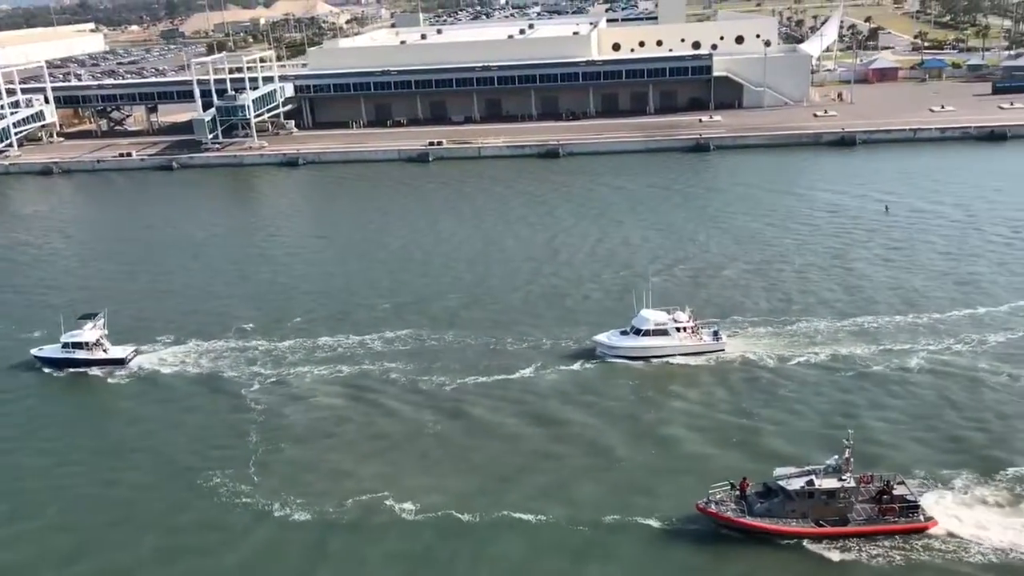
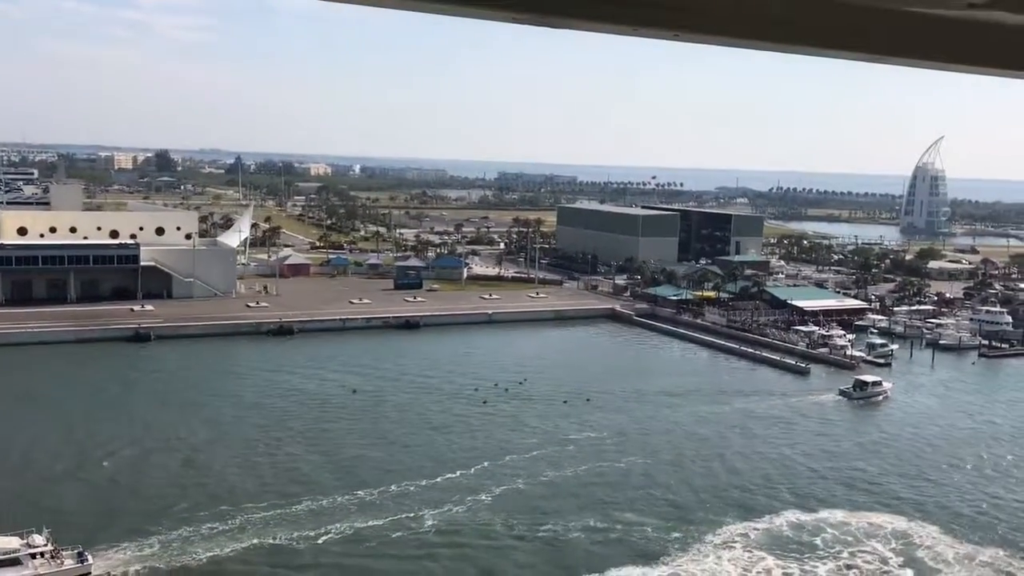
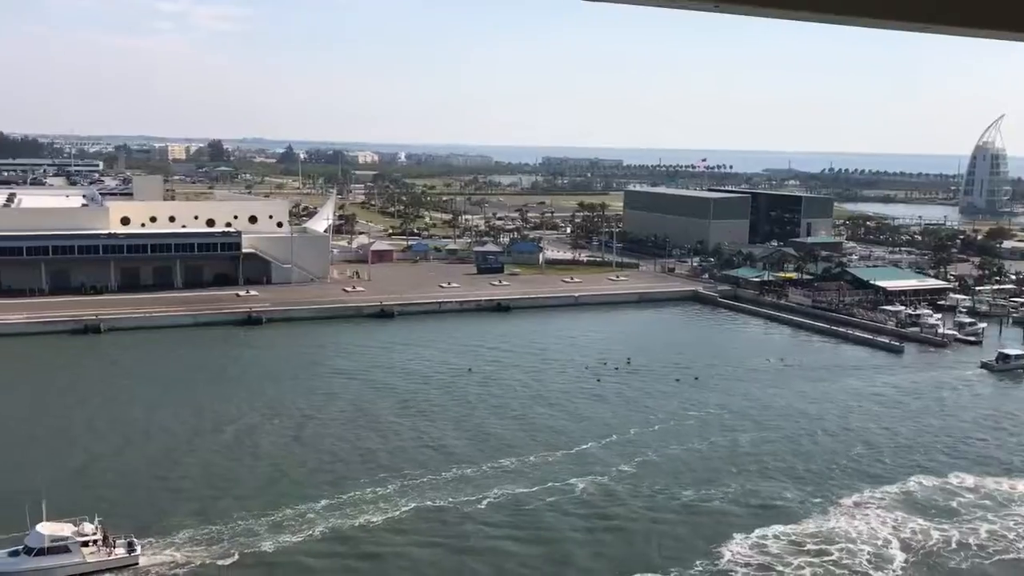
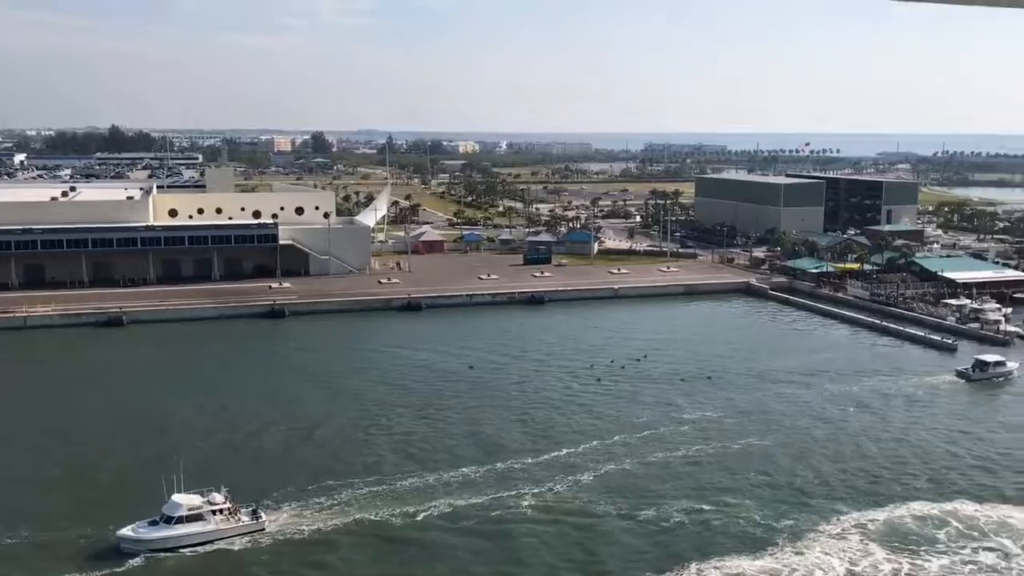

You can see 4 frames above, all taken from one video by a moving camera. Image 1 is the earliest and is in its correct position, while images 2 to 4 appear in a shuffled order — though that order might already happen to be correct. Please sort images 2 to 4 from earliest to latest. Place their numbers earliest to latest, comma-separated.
4, 2, 3
